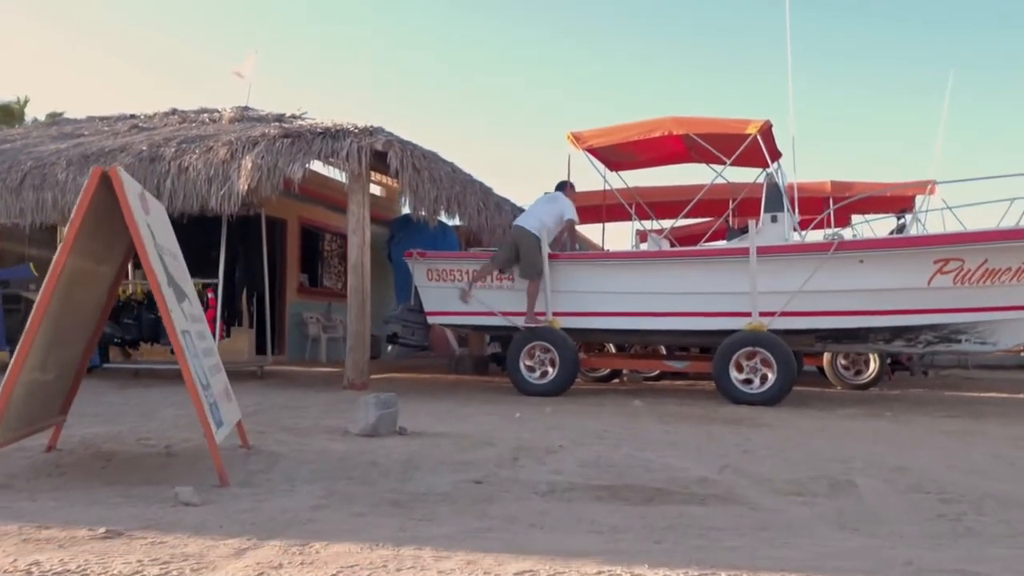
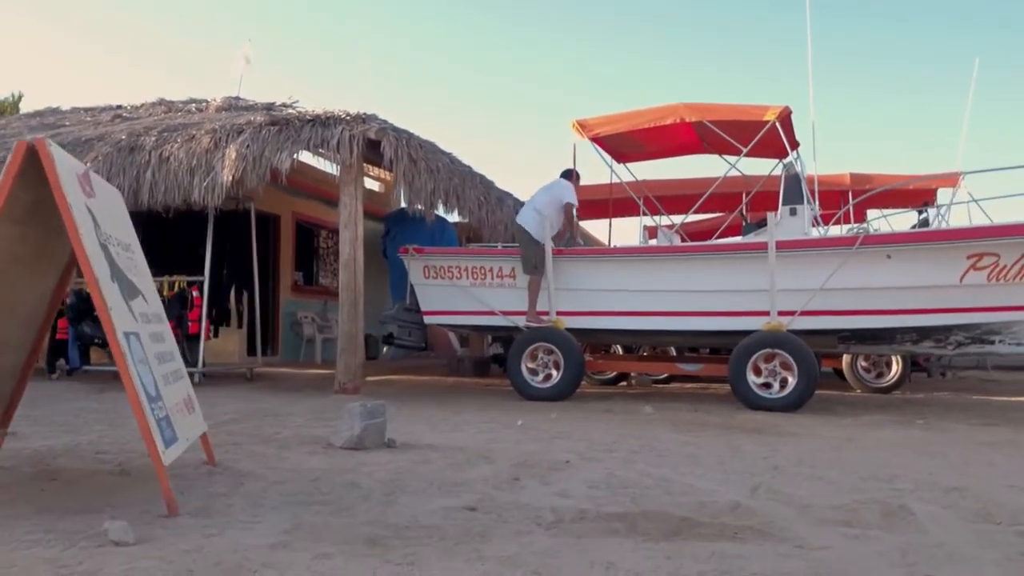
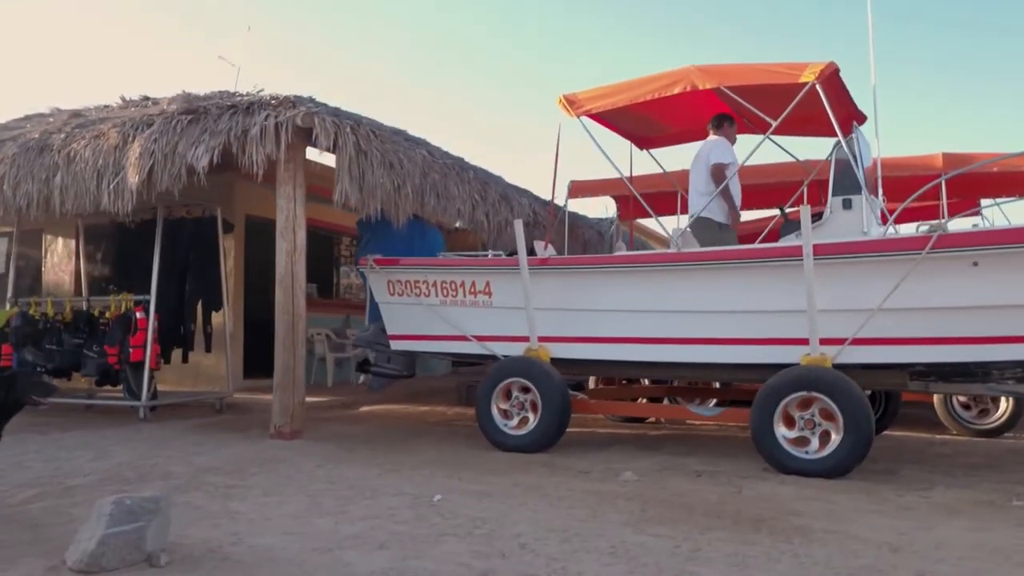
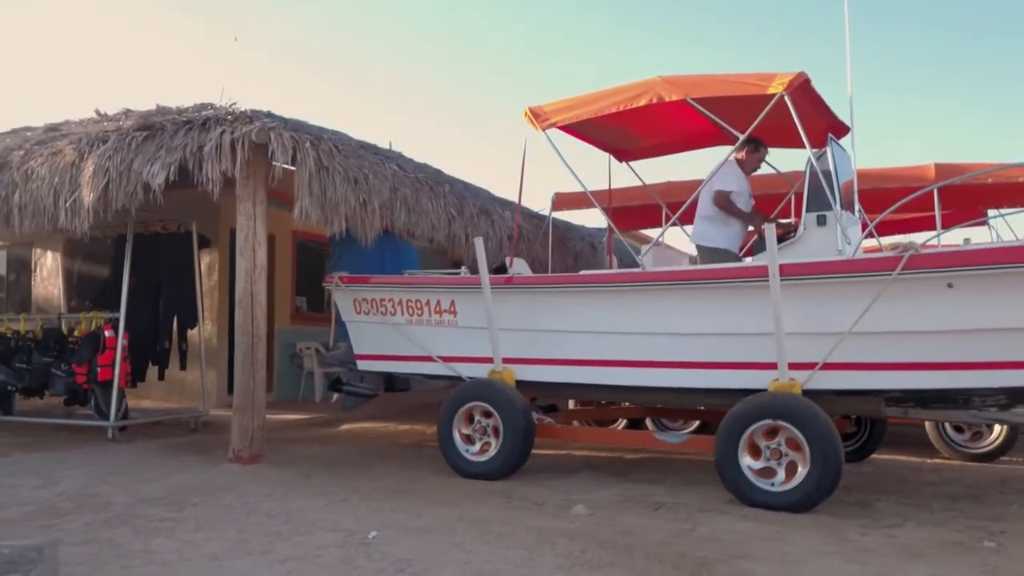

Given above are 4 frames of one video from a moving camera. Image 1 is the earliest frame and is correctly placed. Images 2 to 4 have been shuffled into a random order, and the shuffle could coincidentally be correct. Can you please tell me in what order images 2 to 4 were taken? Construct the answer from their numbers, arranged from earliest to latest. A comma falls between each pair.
2, 3, 4
